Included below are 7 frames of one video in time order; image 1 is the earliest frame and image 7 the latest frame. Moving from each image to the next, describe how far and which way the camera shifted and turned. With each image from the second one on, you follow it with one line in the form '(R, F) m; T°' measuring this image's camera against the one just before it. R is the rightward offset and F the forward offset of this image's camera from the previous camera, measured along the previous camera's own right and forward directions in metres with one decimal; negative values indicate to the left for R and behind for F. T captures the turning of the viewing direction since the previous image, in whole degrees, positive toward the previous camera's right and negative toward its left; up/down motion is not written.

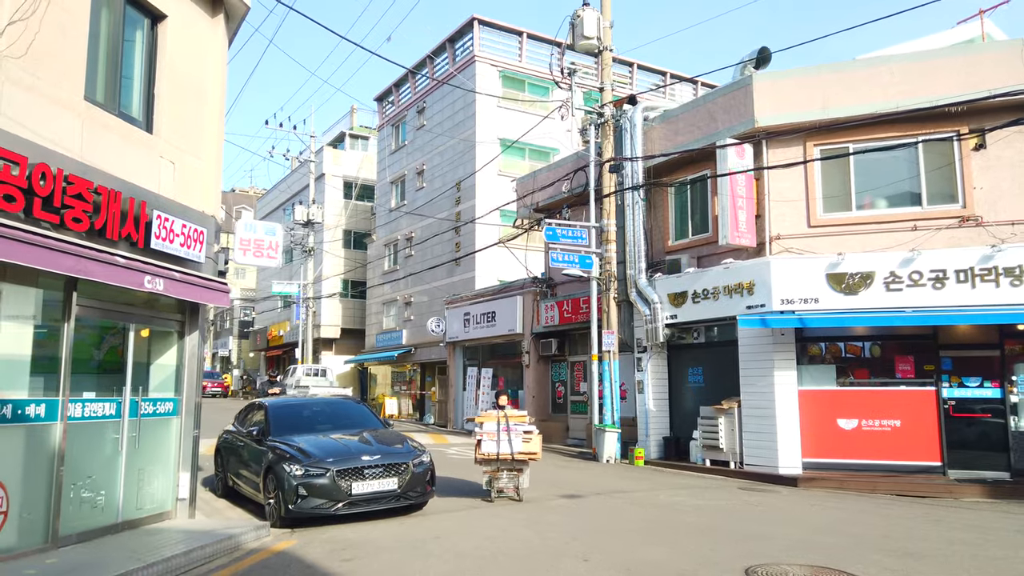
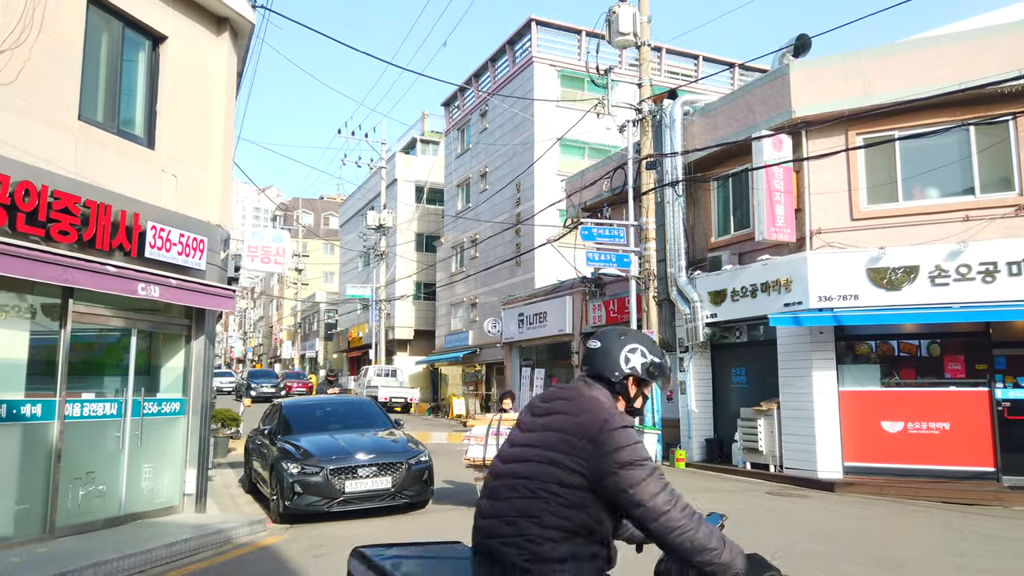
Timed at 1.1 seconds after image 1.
(+1.1, 0.0) m; -7°
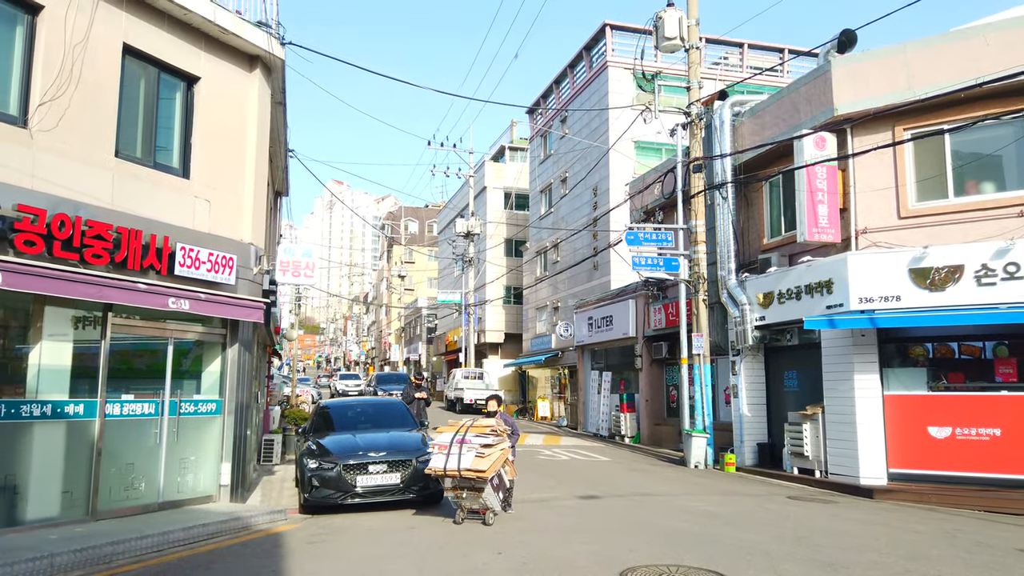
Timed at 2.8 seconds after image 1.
(+1.4, -0.4) m; -8°
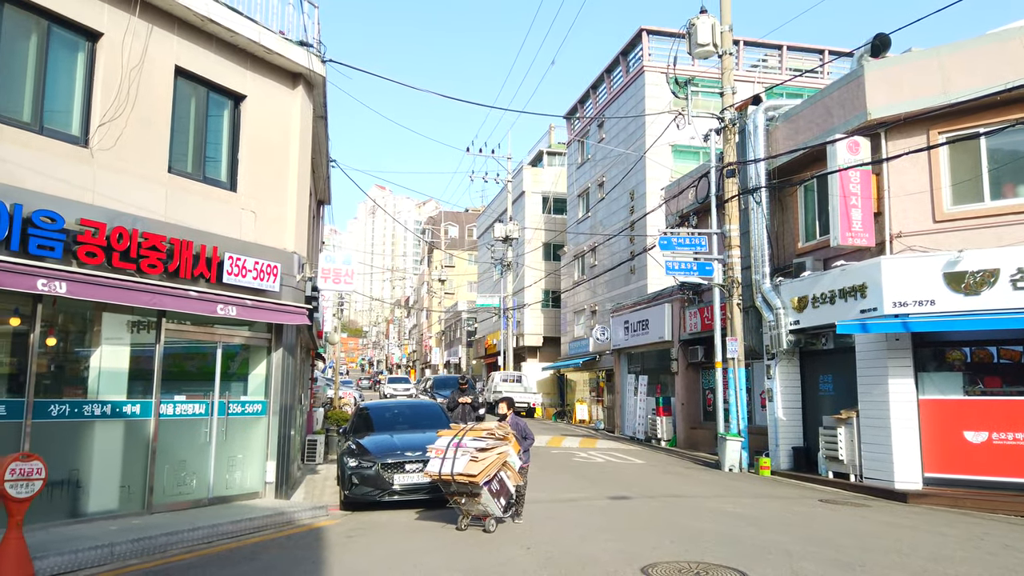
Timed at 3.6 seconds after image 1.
(+0.1, -0.3) m; -3°
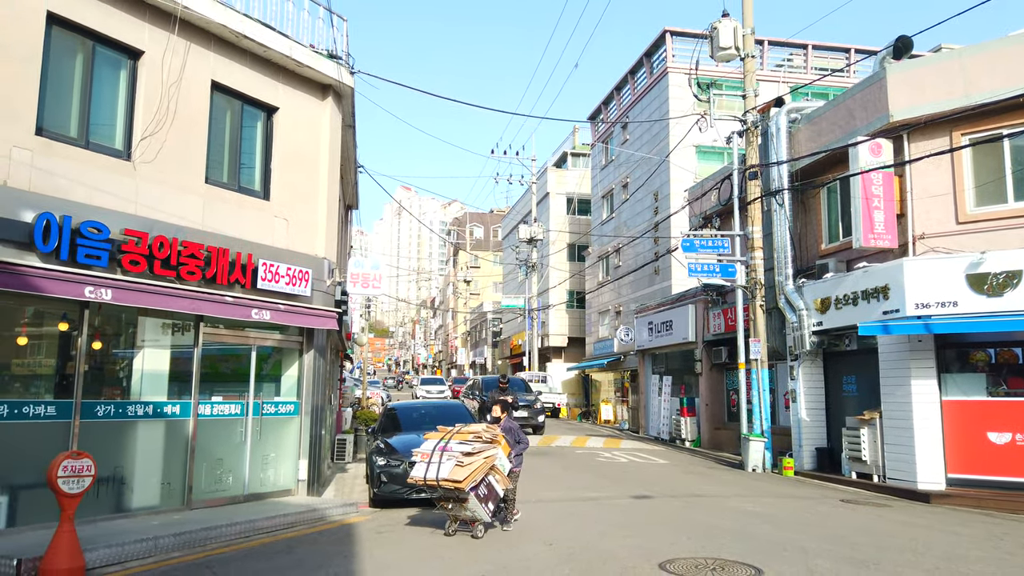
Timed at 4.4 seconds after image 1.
(0.0, -0.3) m; -2°
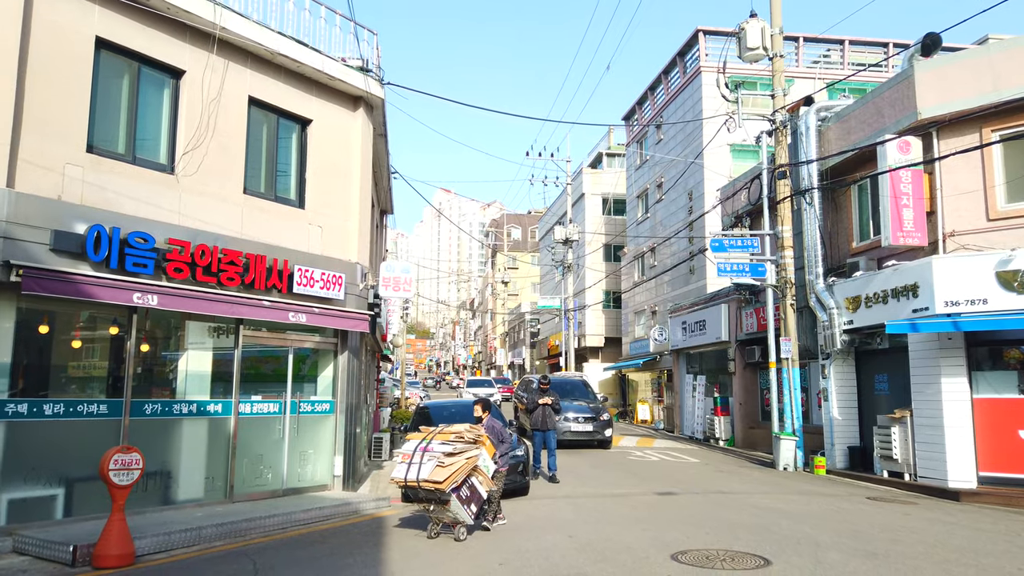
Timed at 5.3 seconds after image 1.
(+0.2, -0.3) m; -3°
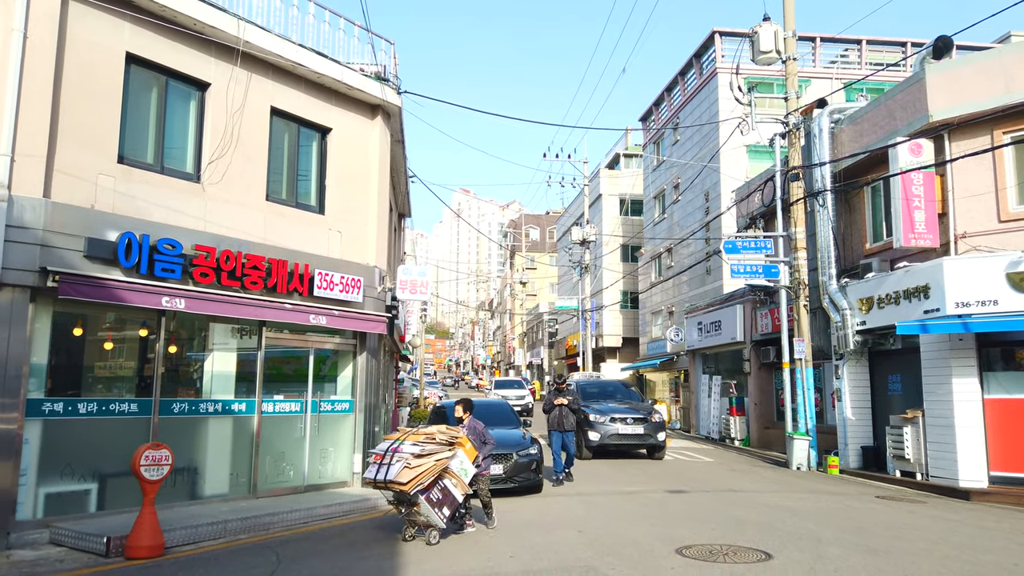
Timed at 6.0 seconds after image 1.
(+0.1, -0.3) m; -1°
